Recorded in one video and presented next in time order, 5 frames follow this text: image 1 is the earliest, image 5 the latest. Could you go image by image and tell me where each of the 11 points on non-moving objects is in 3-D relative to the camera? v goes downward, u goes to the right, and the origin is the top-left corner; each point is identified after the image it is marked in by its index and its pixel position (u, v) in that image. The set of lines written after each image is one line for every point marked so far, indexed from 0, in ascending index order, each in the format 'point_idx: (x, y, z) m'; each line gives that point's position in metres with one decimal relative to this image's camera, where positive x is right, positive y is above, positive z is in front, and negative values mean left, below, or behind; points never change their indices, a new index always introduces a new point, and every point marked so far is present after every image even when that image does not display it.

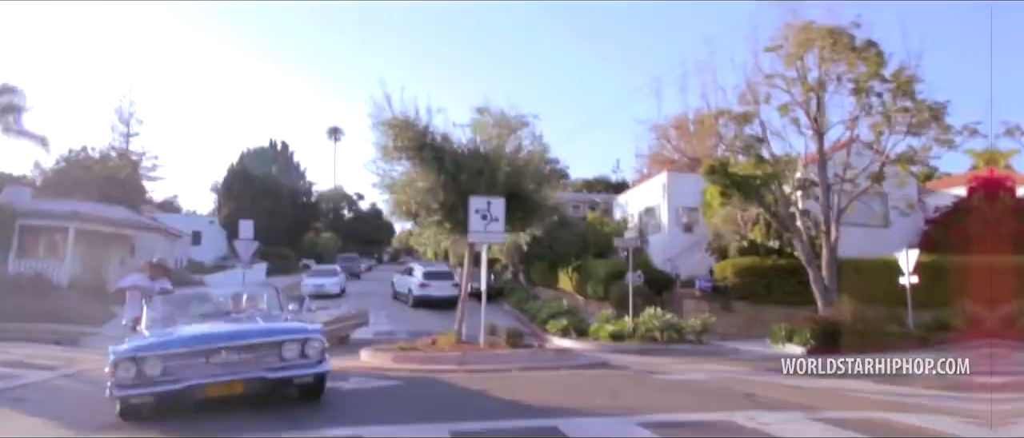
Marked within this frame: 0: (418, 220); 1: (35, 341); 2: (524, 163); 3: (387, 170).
0: (-1.5, 0.0, +15.6) m
1: (-9.3, -2.3, +18.6) m
2: (+0.2, +0.9, +15.7) m
3: (-2.0, +0.8, +15.4) m
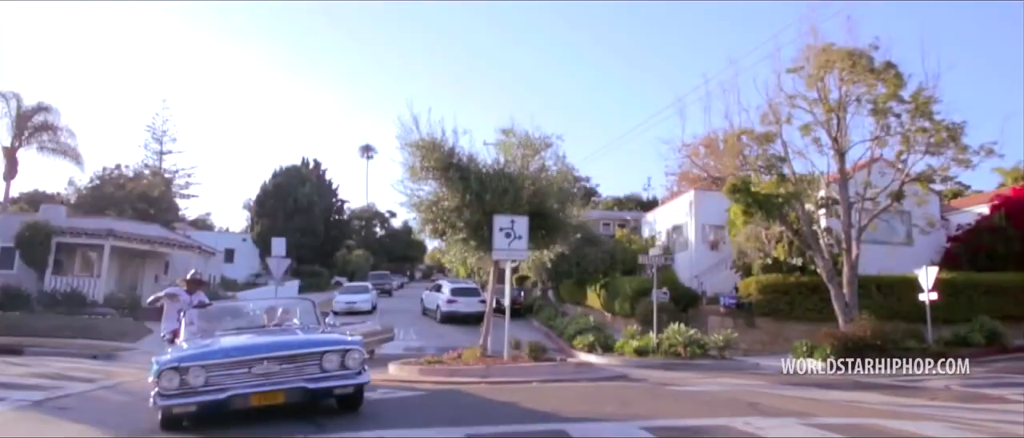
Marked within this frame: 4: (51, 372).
0: (-1.1, -0.3, +16.2) m
1: (-8.8, -2.7, +19.3) m
2: (+0.6, +0.6, +16.3) m
3: (-1.6, +0.5, +16.0) m
4: (-6.6, -2.2, +13.7) m
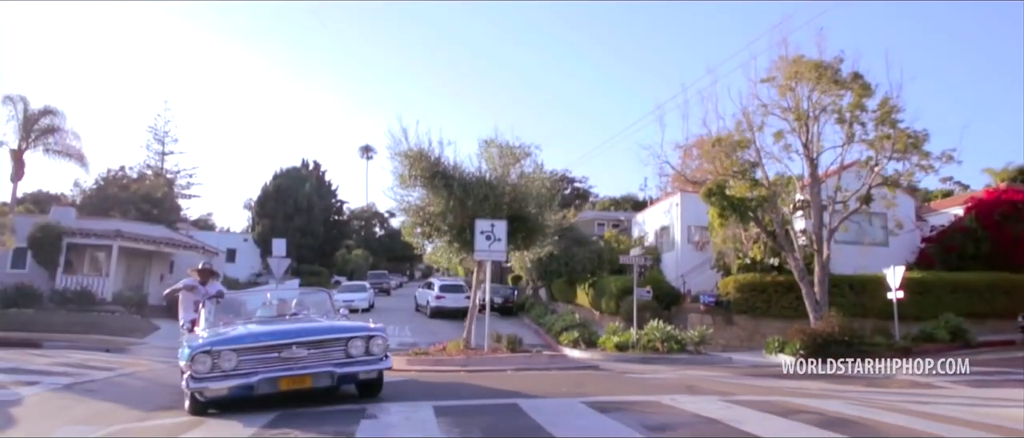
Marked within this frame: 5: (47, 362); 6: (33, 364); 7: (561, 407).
0: (-1.5, -0.4, +17.6) m
1: (-9.2, -2.7, +20.7) m
2: (+0.3, +0.5, +17.7) m
3: (-2.0, +0.4, +17.4) m
4: (-6.9, -2.3, +15.1) m
5: (-7.2, -2.2, +14.8) m
6: (-6.9, -2.1, +13.8) m
7: (+0.5, -1.5, +7.8) m
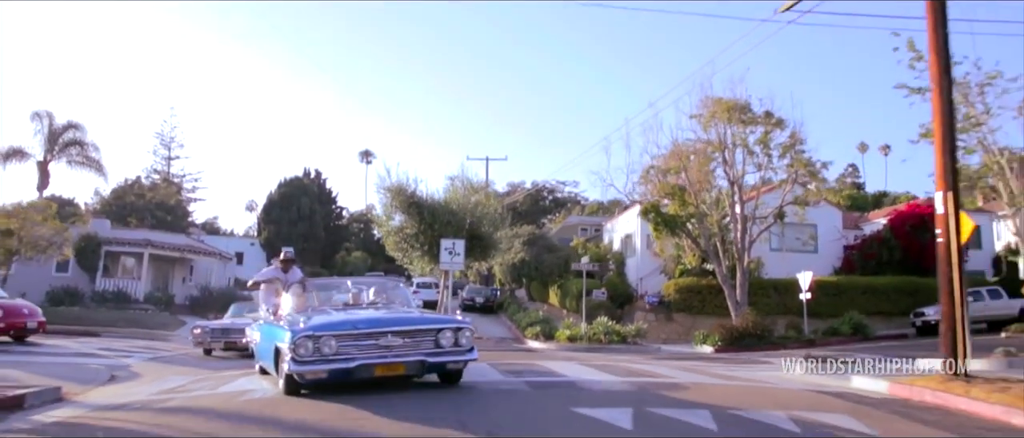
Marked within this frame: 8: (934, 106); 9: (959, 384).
0: (-2.4, -0.8, +22.8) m
1: (-10.1, -3.2, +25.9) m
2: (-0.7, +0.1, +22.8) m
3: (-2.9, 0.0, +22.5) m
4: (-7.9, -2.7, +20.3) m
5: (-8.1, -2.6, +20.0) m
6: (-7.9, -2.5, +19.0) m
7: (-0.5, -2.0, +13.0) m
8: (+5.0, +1.3, +11.3) m
9: (+4.8, -1.8, +10.3) m
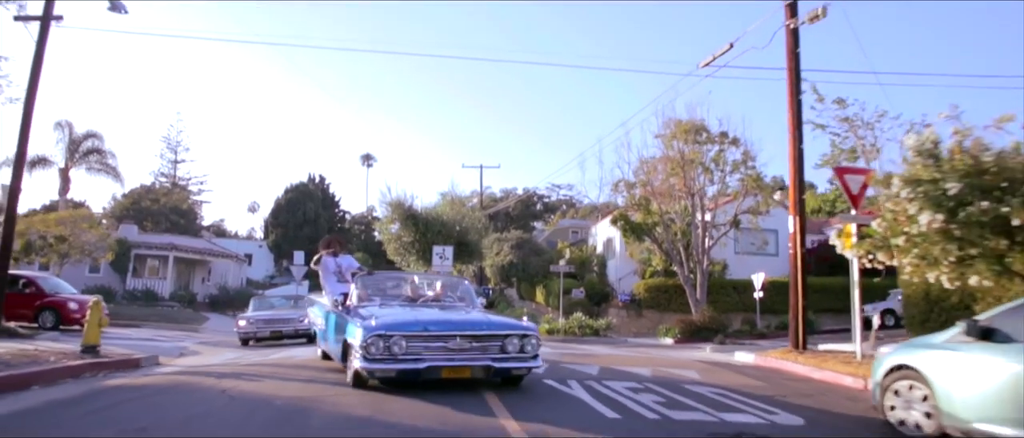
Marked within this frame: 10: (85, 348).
0: (-3.0, -1.1, +26.9) m
1: (-10.6, -3.4, +30.0) m
2: (-1.2, -0.2, +26.9) m
3: (-3.5, -0.3, +26.7) m
4: (-8.4, -3.0, +24.4) m
5: (-8.7, -2.9, +24.1) m
6: (-8.4, -2.8, +23.1) m
7: (-1.0, -2.3, +17.1) m
8: (+4.5, +1.0, +15.4) m
9: (+4.2, -2.0, +14.4) m
10: (-5.6, -1.7, +12.5) m
